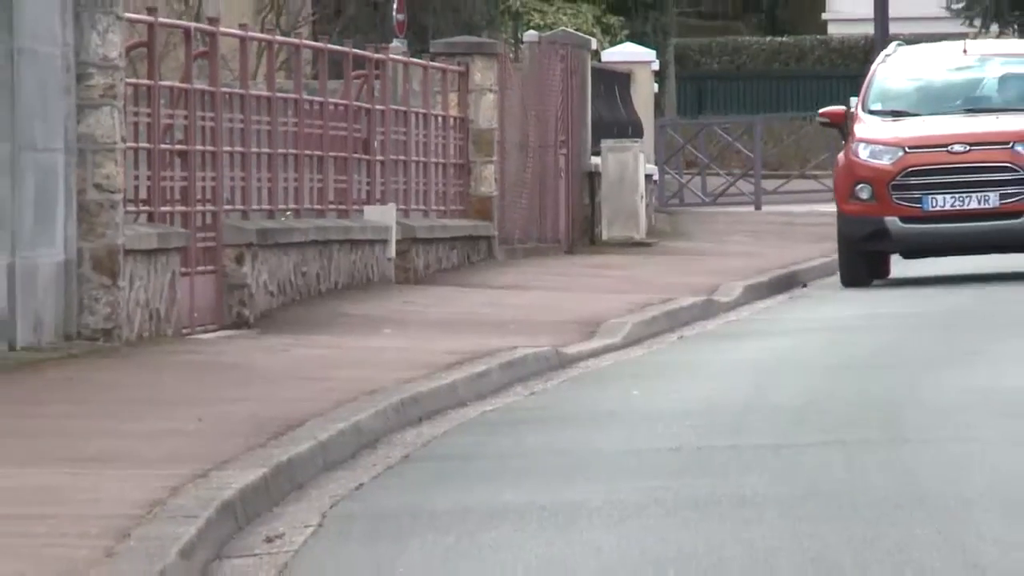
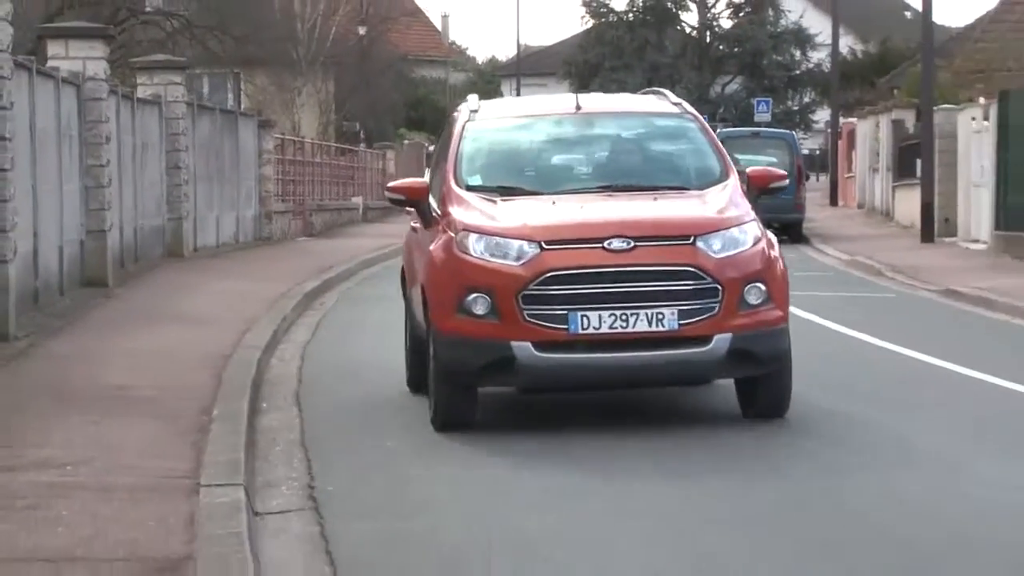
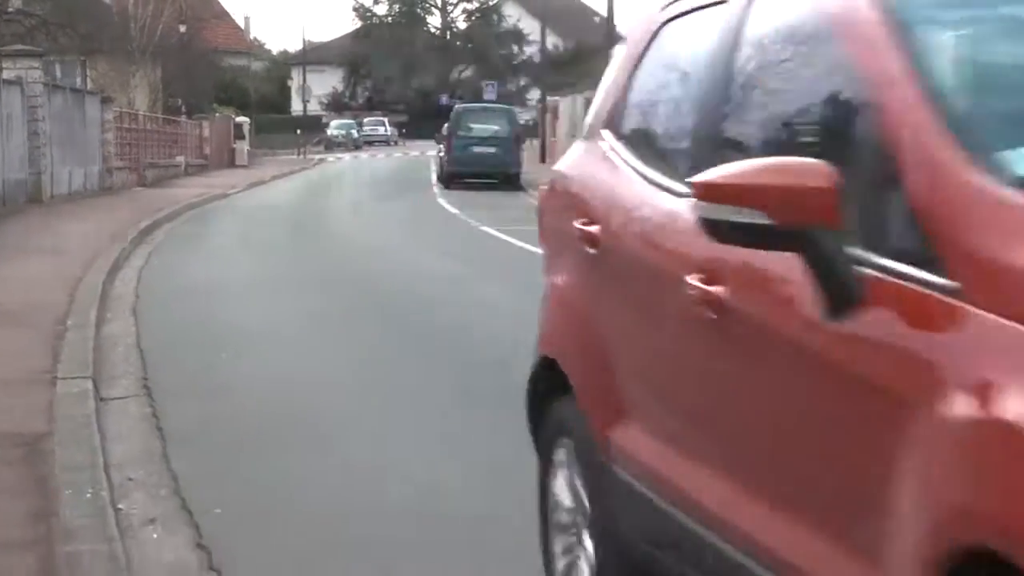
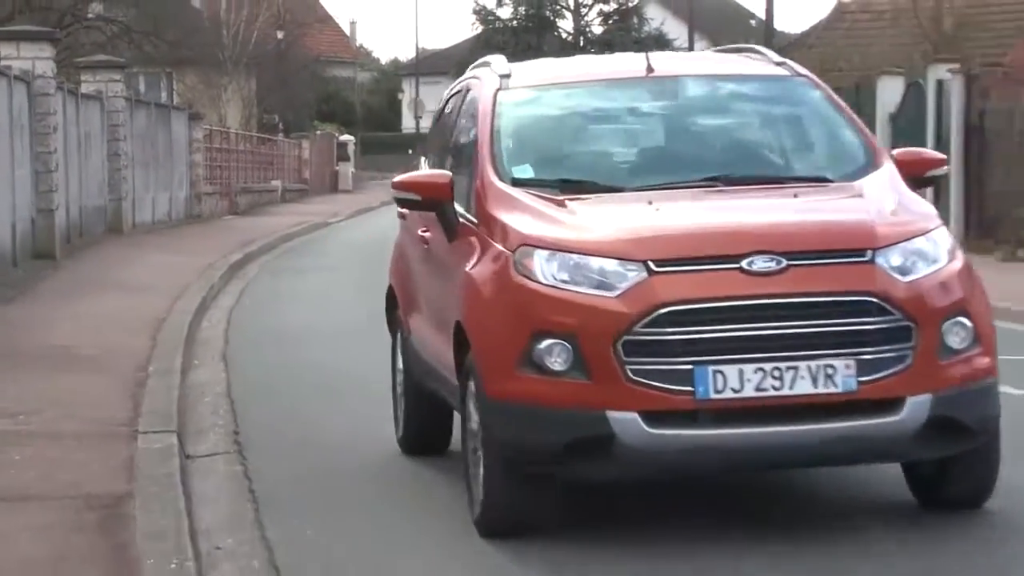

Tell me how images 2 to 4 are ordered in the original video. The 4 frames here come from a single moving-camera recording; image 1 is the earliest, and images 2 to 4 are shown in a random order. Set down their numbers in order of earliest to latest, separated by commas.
2, 4, 3
